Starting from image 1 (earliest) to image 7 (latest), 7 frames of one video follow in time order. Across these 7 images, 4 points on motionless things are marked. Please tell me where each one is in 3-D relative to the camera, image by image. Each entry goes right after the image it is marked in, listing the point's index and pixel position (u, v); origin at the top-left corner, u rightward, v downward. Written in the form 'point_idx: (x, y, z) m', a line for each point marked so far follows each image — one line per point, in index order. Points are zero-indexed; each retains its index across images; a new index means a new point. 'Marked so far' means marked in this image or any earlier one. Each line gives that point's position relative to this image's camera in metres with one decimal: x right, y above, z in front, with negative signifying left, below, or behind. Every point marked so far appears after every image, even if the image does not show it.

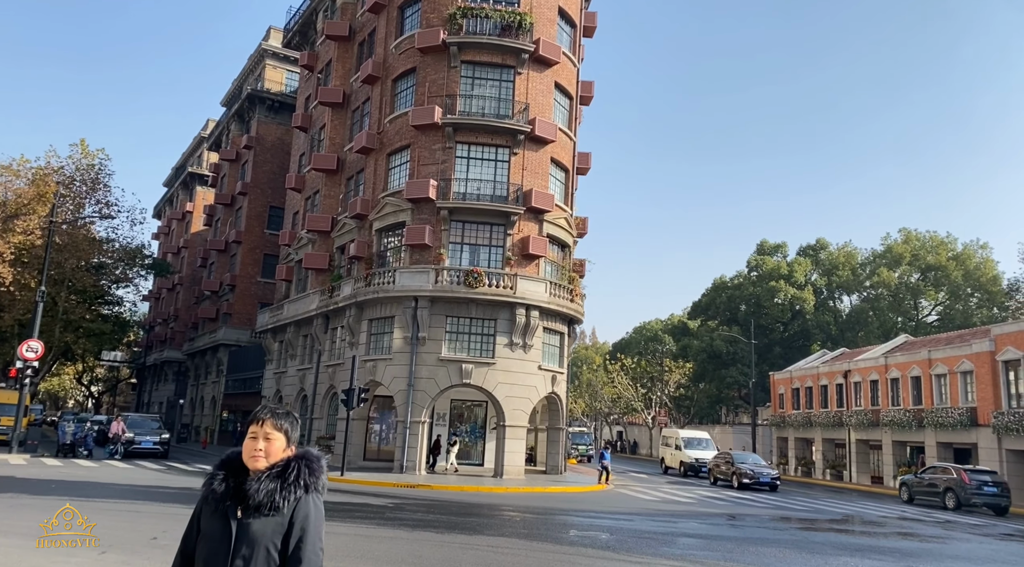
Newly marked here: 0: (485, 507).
0: (-0.5, -5.2, +17.5) m
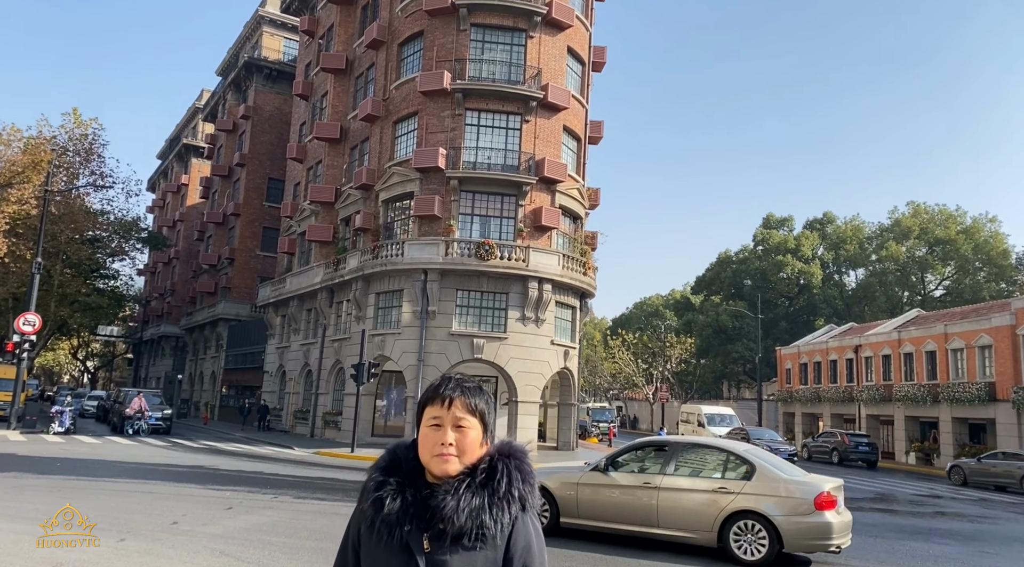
0: (0.0, -4.5, +16.8) m
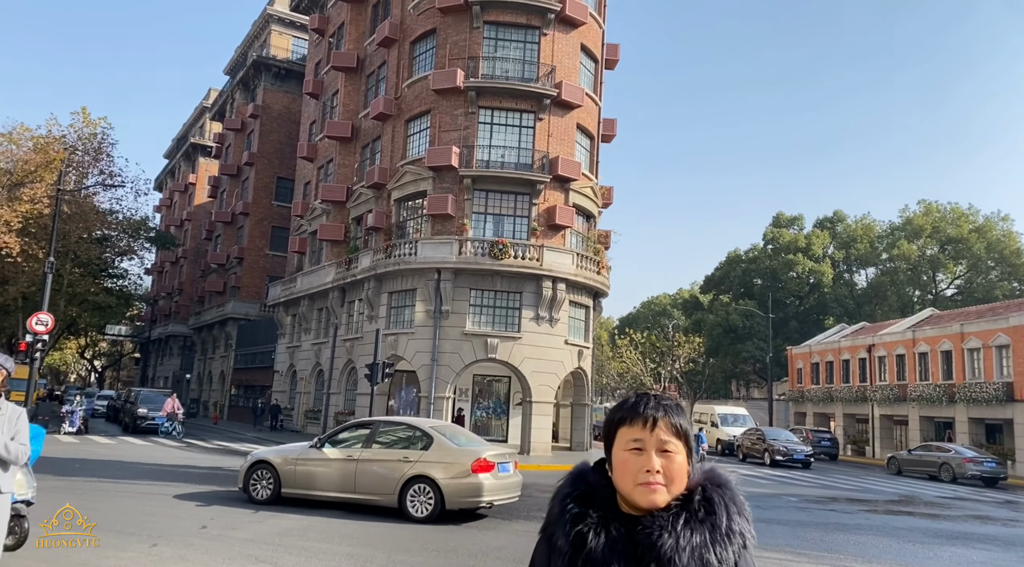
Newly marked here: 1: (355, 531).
0: (+0.5, -4.5, +16.6) m
1: (-1.9, -3.0, +9.0) m
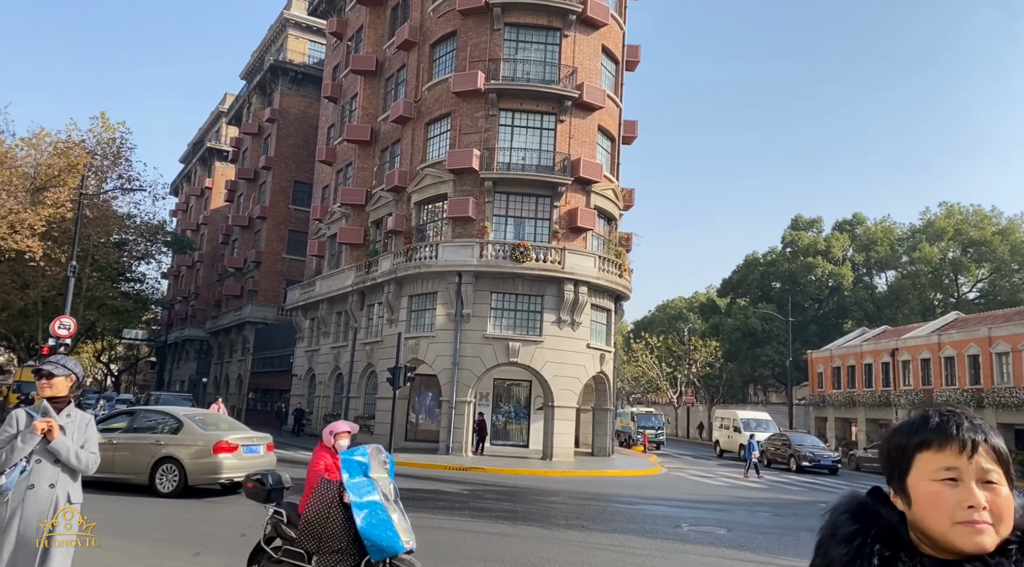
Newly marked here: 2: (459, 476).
0: (+1.1, -4.6, +16.4) m
1: (-1.3, -3.0, +8.8) m
2: (-1.3, -4.7, +18.2) m
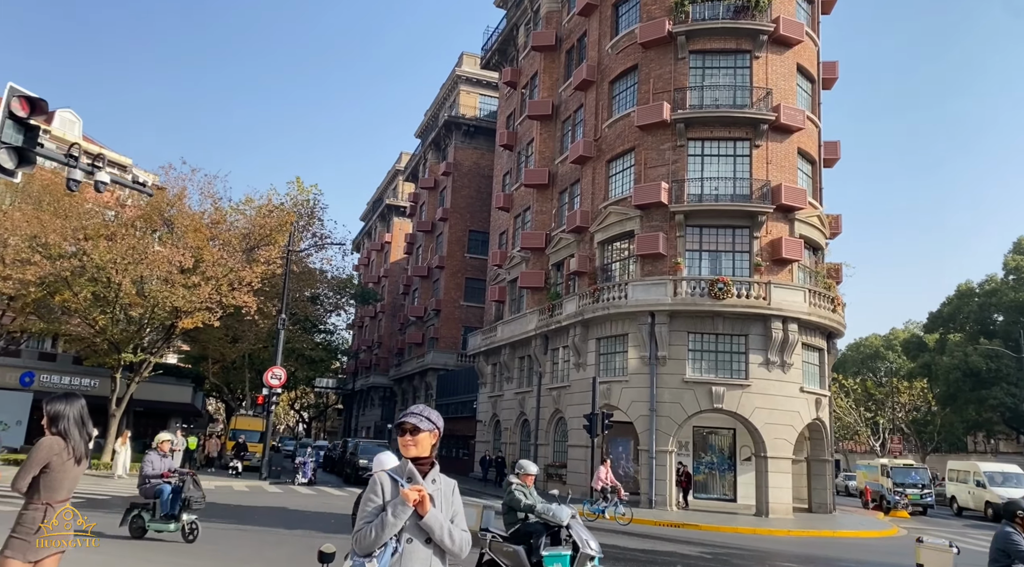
0: (+5.7, -5.2, +14.2) m
1: (+1.6, -3.3, +7.4) m
2: (+3.7, -5.5, +16.5) m
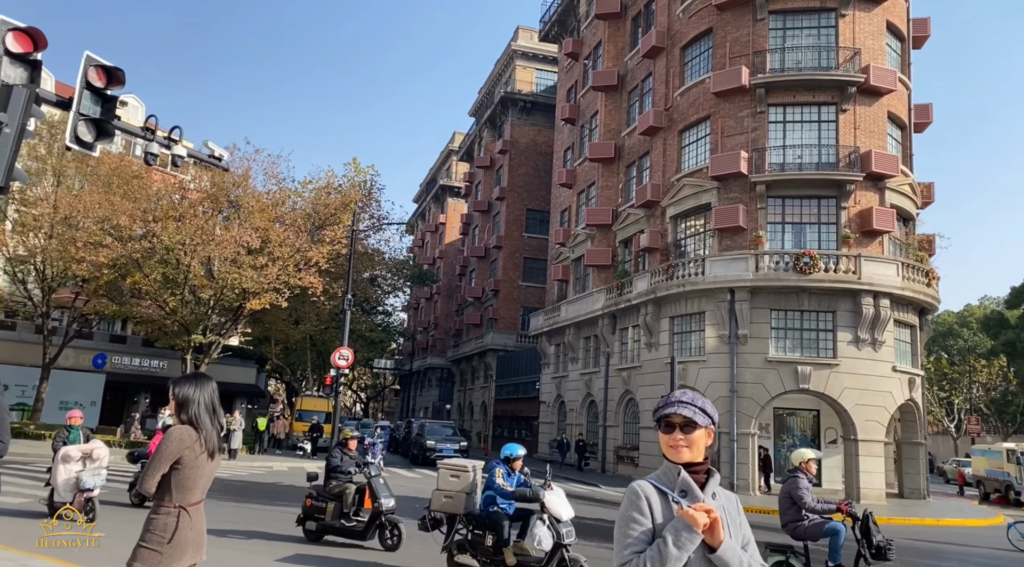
0: (+7.4, -4.7, +13.1) m
1: (+2.9, -3.0, +6.5) m
2: (+5.5, -4.9, +15.4) m
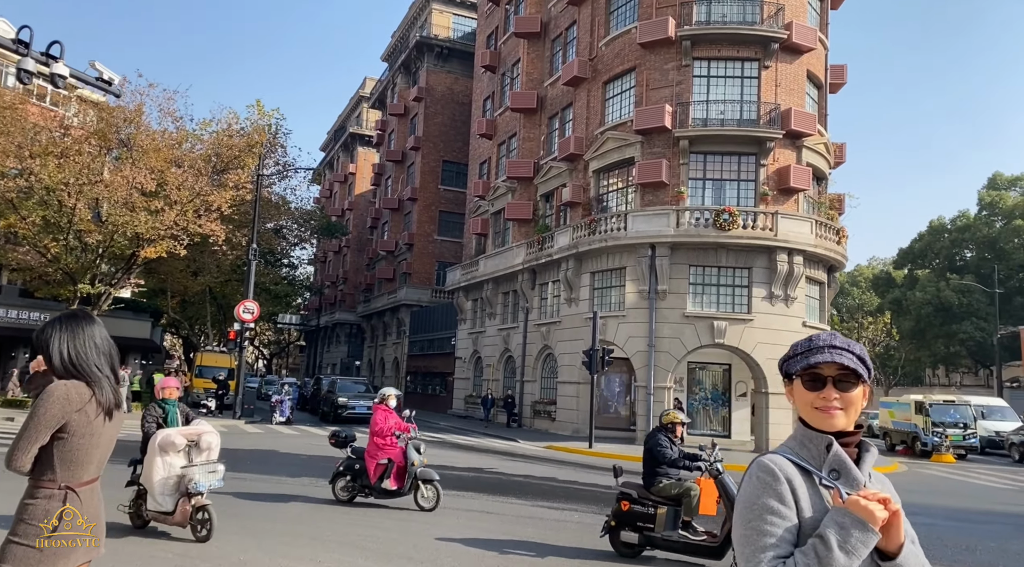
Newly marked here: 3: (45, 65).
0: (+6.1, -3.9, +13.4) m
1: (+2.4, -2.6, +6.2) m
2: (+4.0, -4.0, +15.5) m
3: (-7.3, +3.4, +11.6) m
